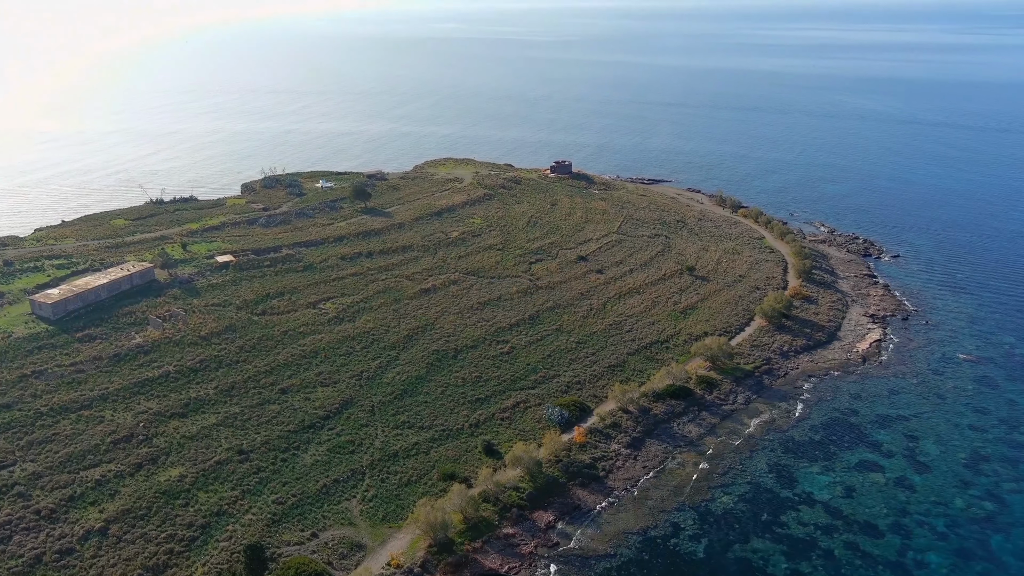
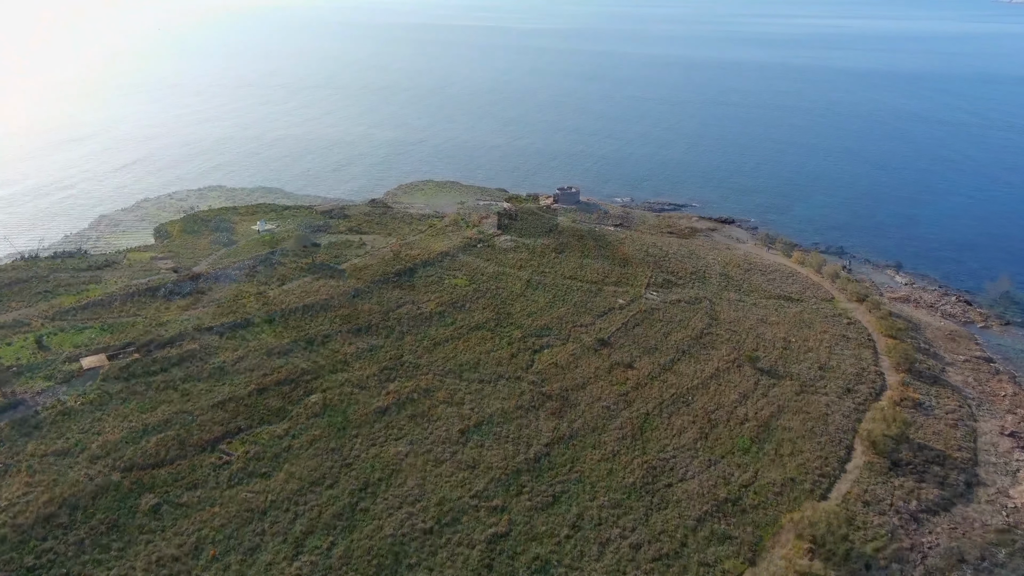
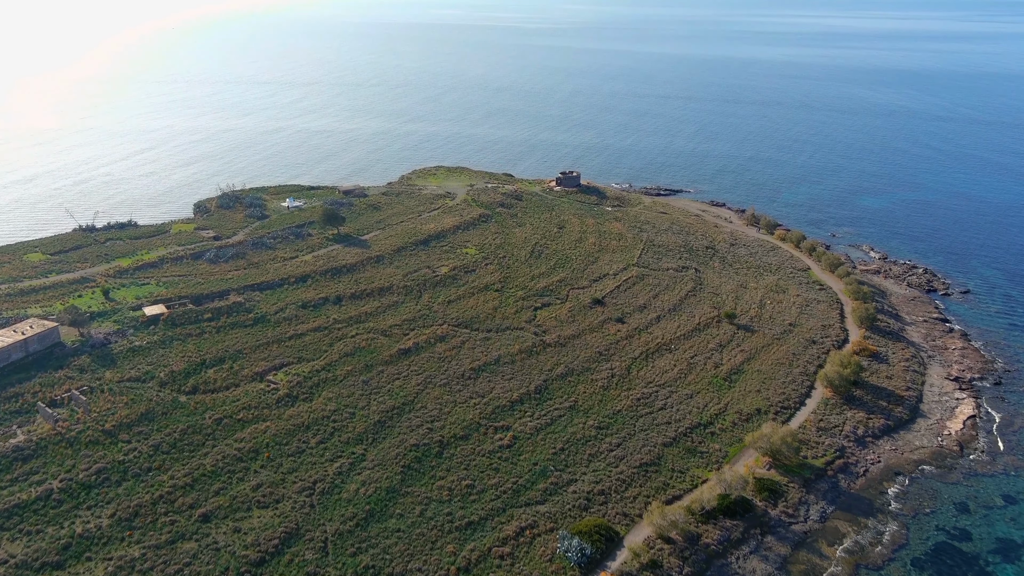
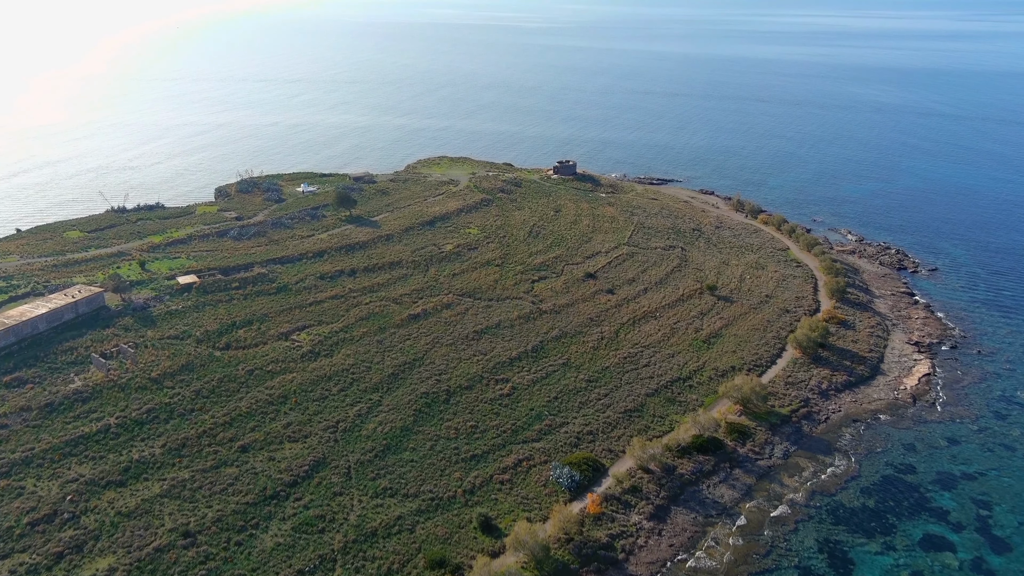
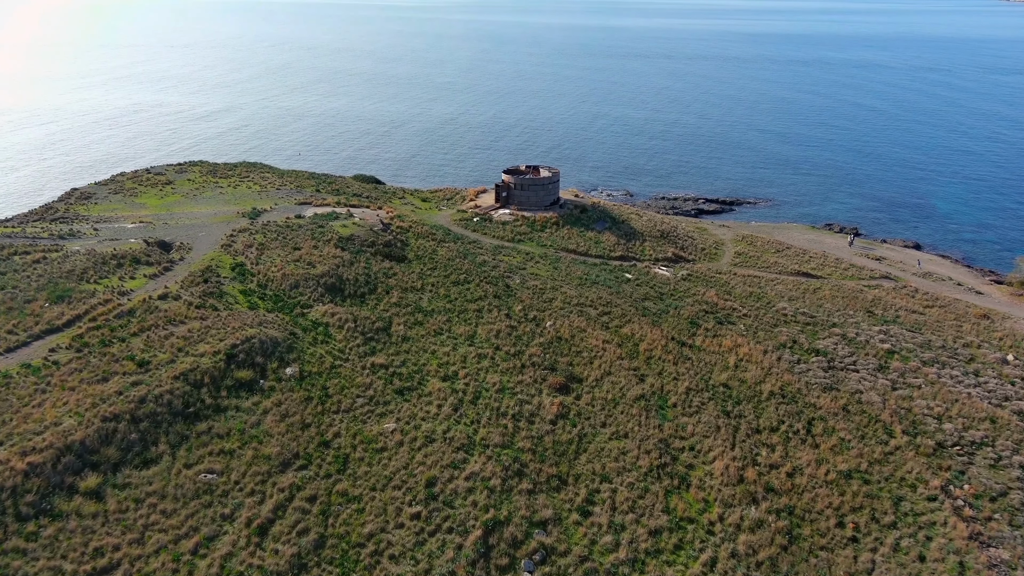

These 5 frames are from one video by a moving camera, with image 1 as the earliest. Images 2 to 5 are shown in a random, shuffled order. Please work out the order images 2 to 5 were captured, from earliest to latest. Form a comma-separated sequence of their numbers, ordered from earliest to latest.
4, 3, 2, 5
